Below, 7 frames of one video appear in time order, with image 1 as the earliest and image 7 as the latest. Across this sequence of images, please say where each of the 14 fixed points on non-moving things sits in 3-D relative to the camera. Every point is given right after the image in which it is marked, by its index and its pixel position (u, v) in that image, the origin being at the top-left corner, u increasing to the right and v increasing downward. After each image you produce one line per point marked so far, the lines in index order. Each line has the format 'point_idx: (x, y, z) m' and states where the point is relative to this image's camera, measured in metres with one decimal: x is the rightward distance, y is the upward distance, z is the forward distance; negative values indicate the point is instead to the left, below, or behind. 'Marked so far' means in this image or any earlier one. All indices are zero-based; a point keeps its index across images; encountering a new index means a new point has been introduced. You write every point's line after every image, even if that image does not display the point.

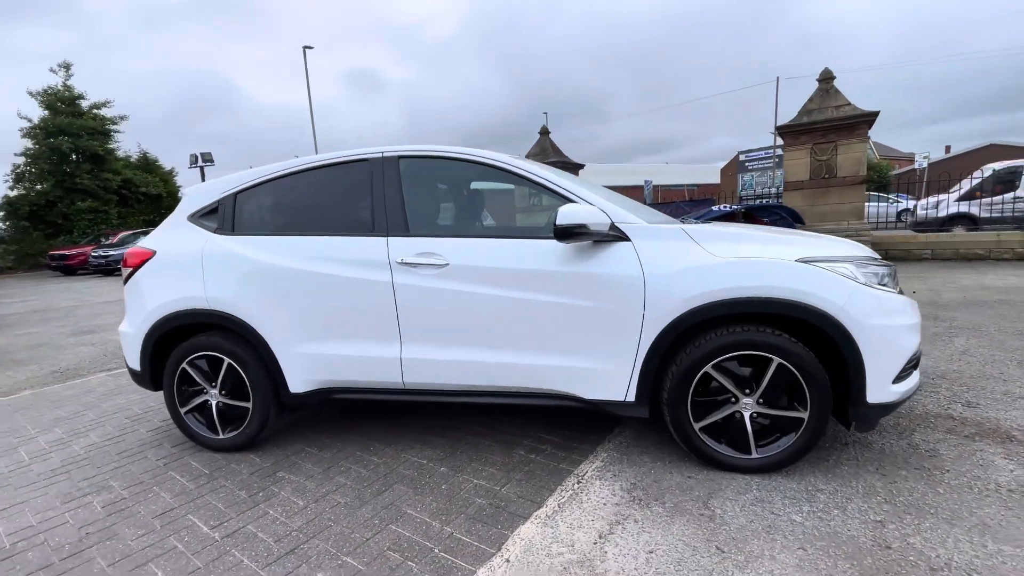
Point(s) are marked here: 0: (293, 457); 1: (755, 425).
0: (-1.4, -1.1, +3.1) m
1: (+1.3, -0.7, +2.6) m
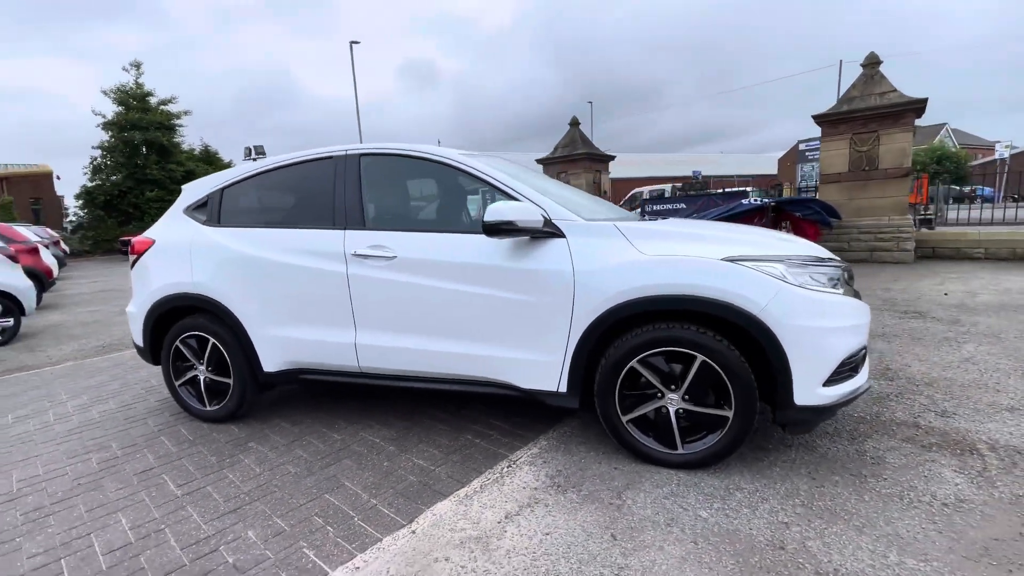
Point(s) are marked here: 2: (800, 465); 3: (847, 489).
0: (-1.8, -1.0, +3.4) m
1: (+0.9, -0.7, +2.6) m
2: (+1.6, -1.0, +2.7) m
3: (+1.7, -1.0, +2.5) m
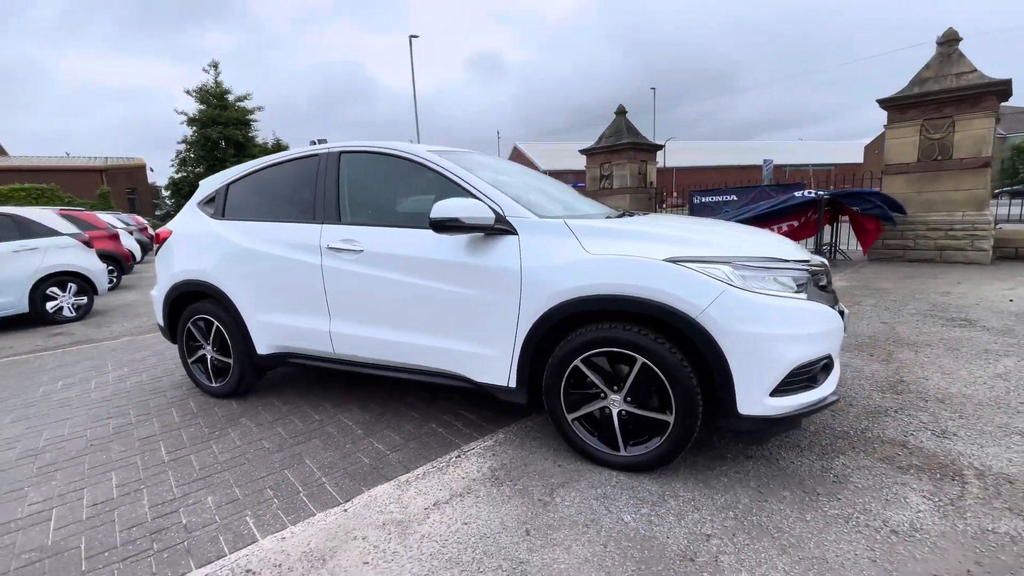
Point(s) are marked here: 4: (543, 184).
0: (-2.0, -0.9, +3.7) m
1: (+0.6, -0.7, +2.6) m
2: (+1.3, -1.0, +2.6) m
3: (+1.4, -1.1, +2.3) m
4: (+0.3, +0.8, +3.8) m
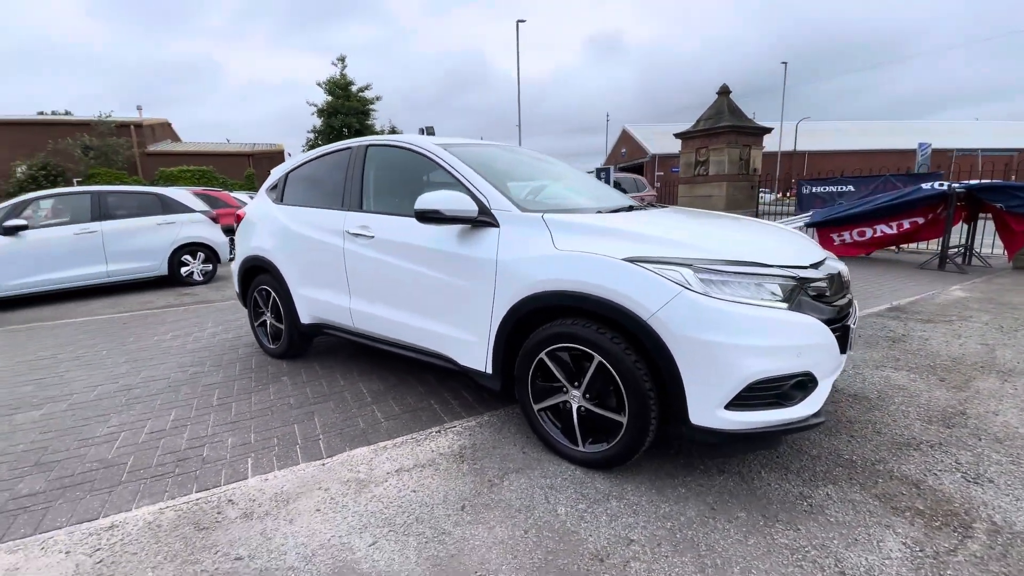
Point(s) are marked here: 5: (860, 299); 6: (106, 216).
0: (-1.9, -0.7, +4.3) m
1: (+0.4, -0.7, +2.6) m
2: (+1.0, -1.0, +2.4) m
3: (+1.0, -1.1, +2.2) m
4: (+0.4, +0.9, +3.8) m
5: (+4.7, -0.1, +6.4) m
6: (-6.4, +1.1, +7.5) m
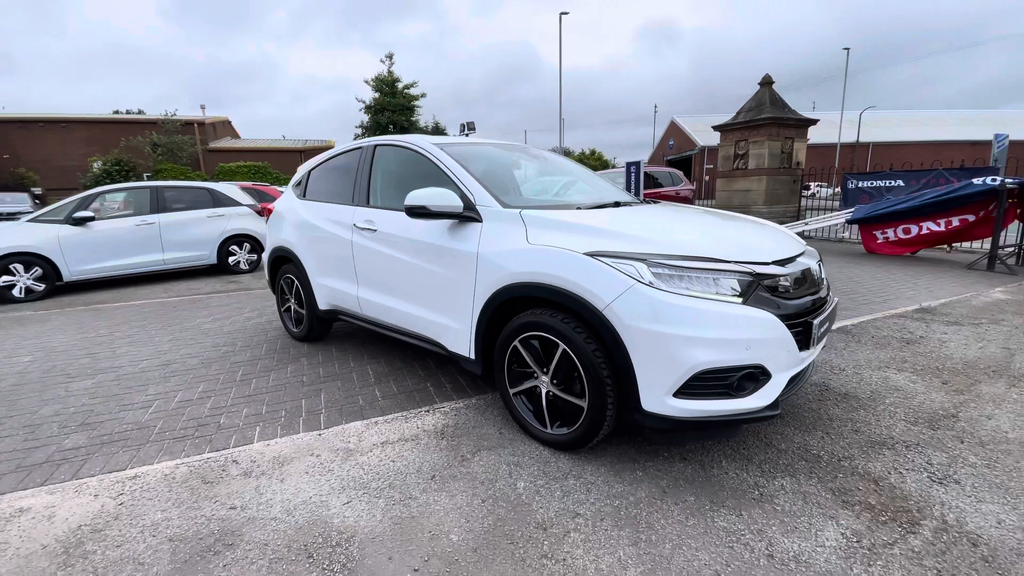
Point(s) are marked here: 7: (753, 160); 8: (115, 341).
0: (-1.9, -0.6, +4.7) m
1: (+0.2, -0.7, +2.8) m
2: (+0.8, -1.0, +2.6) m
3: (+0.8, -1.1, +2.3) m
4: (+0.4, +0.9, +3.9) m
5: (+4.9, -0.1, +6.2) m
6: (-6.0, +1.4, +8.3) m
7: (+6.4, +3.4, +12.6) m
8: (-4.2, -0.6, +5.1) m
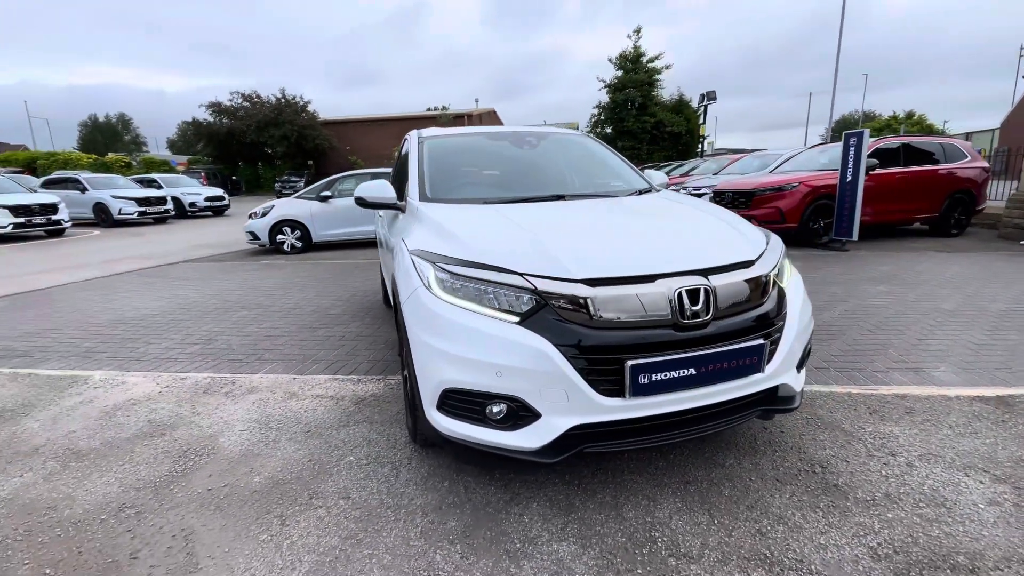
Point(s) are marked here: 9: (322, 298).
0: (-1.5, -0.3, +5.5) m
1: (-0.6, -0.6, +2.9) m
2: (-0.2, -1.0, +2.4) m
3: (-0.4, -1.1, +2.2) m
4: (+0.2, +0.9, +3.7) m
5: (+5.1, -0.6, +3.4) m
6: (-3.1, +2.2, +10.6) m
7: (+10.0, +2.8, +8.0) m
8: (-3.3, 0.0, +7.1) m
9: (-2.6, -0.1, +6.4) m
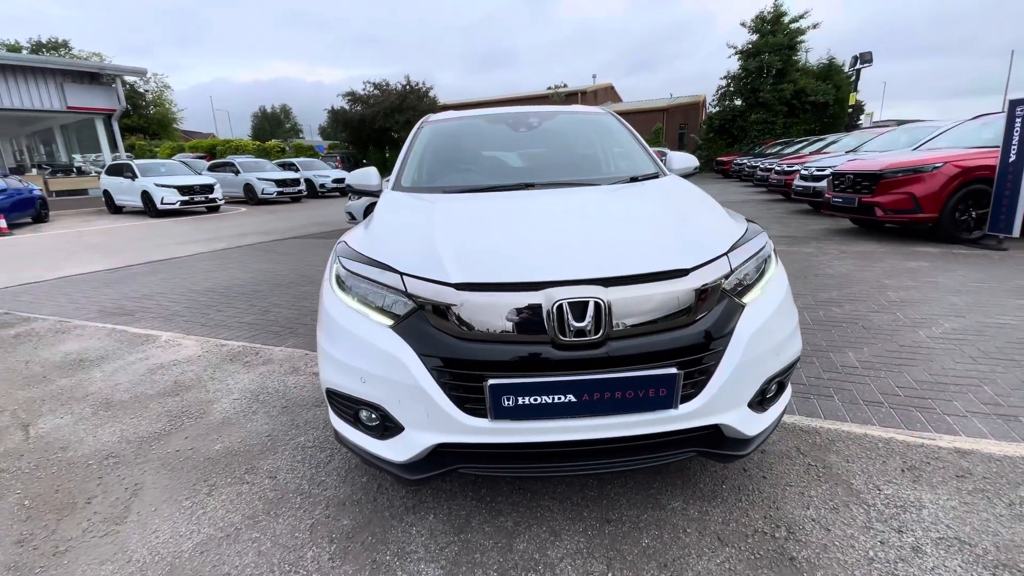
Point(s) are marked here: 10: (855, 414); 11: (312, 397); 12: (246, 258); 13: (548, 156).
0: (-1.1, -0.1, +5.7) m
1: (-0.9, -0.6, +2.9) m
2: (-0.7, -1.0, +2.3) m
3: (-0.9, -1.1, +2.2) m
4: (+0.2, +1.0, +3.4) m
5: (+4.8, -0.8, +2.0) m
6: (-1.2, +2.6, +10.8) m
7: (+10.8, +2.4, +5.1) m
8: (-2.4, +0.4, +7.6) m
9: (-1.9, +0.1, +6.8) m
10: (+2.1, -0.8, +2.9) m
11: (-1.4, -0.8, +3.4) m
12: (-4.8, +0.5, +8.6) m
13: (+0.1, +0.9, +3.3) m
